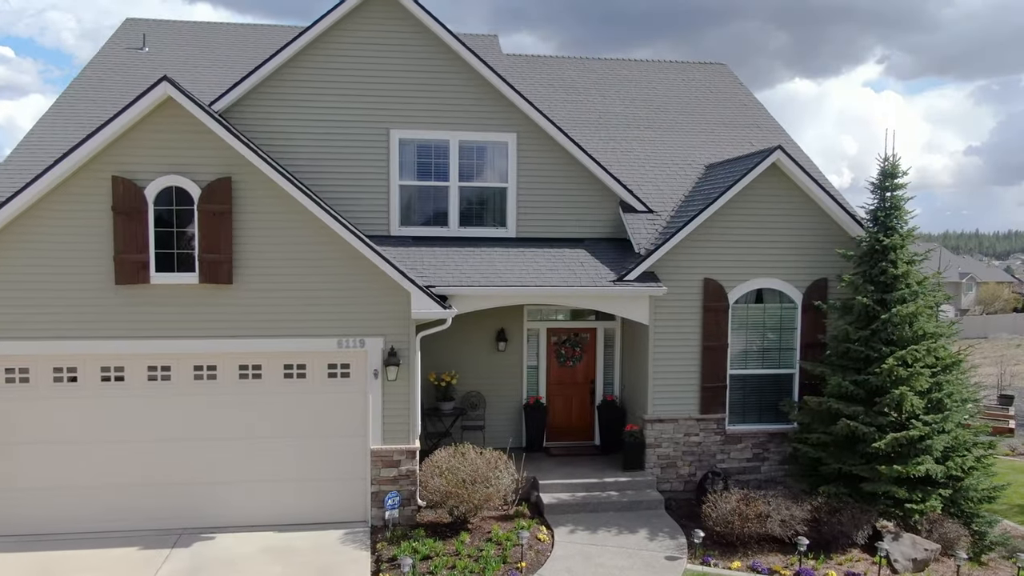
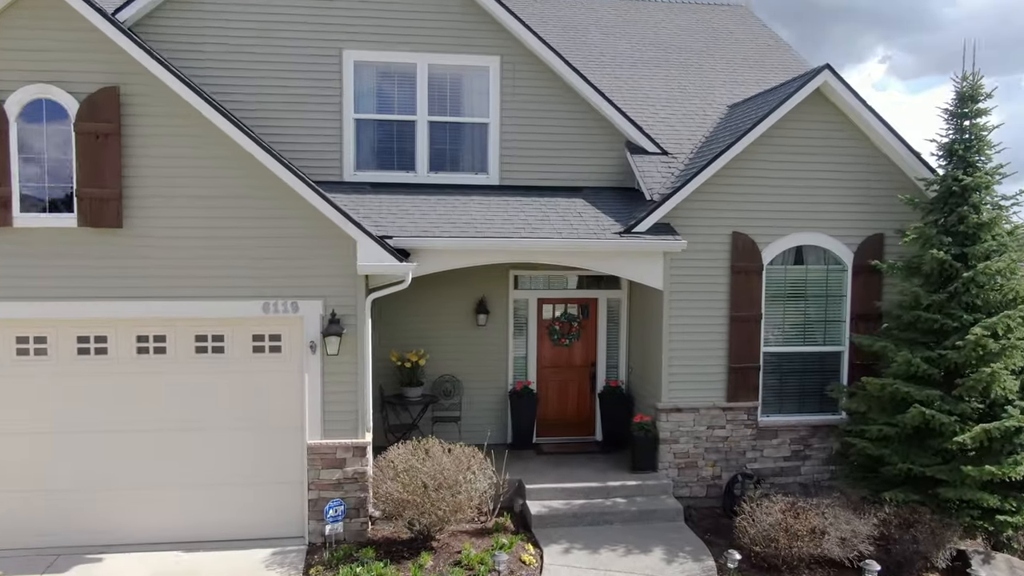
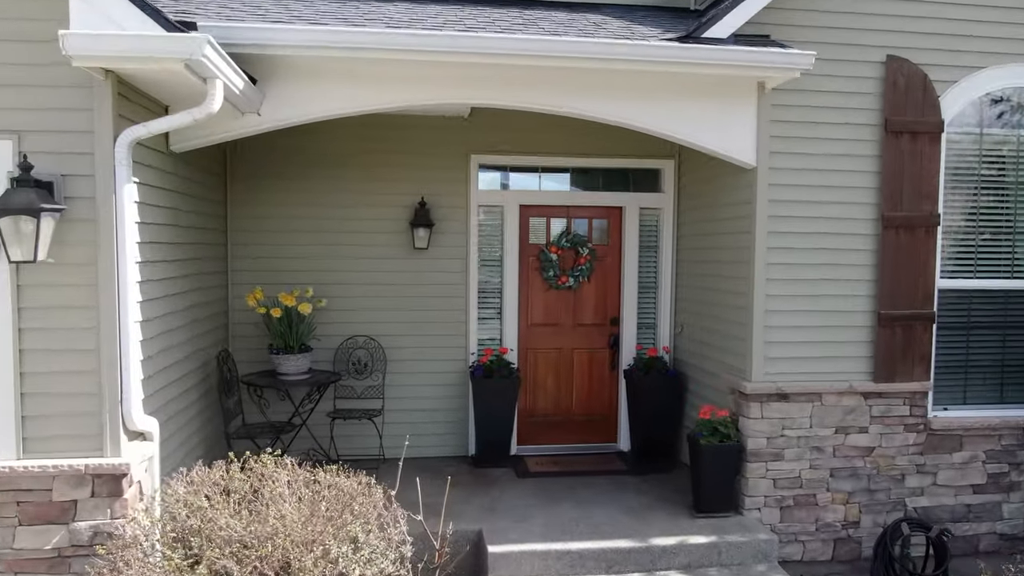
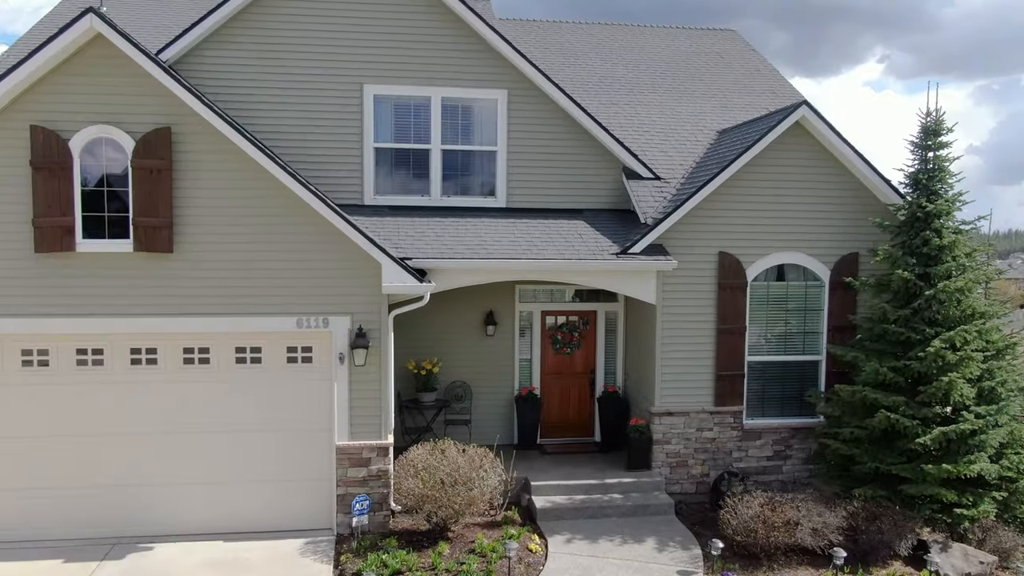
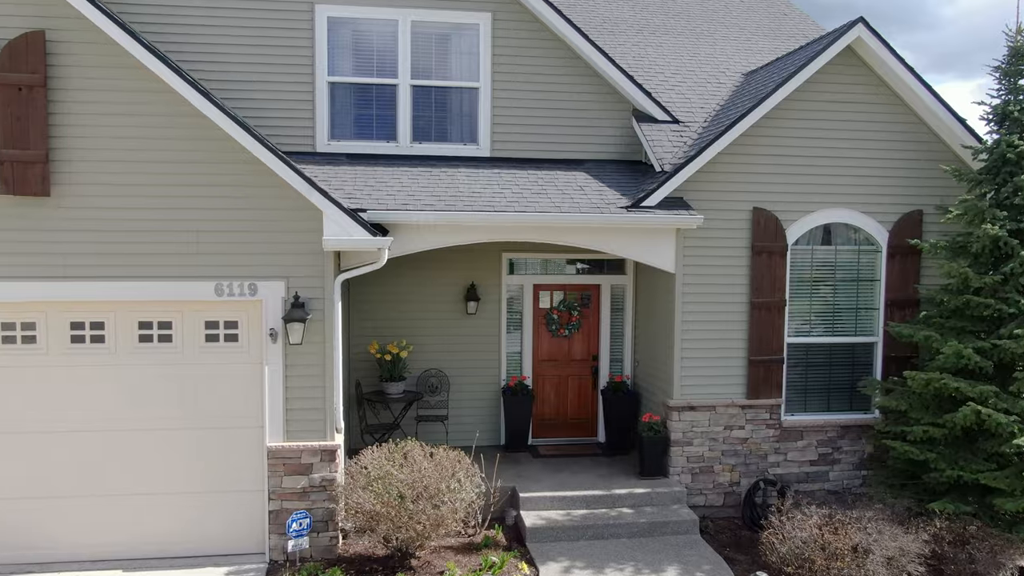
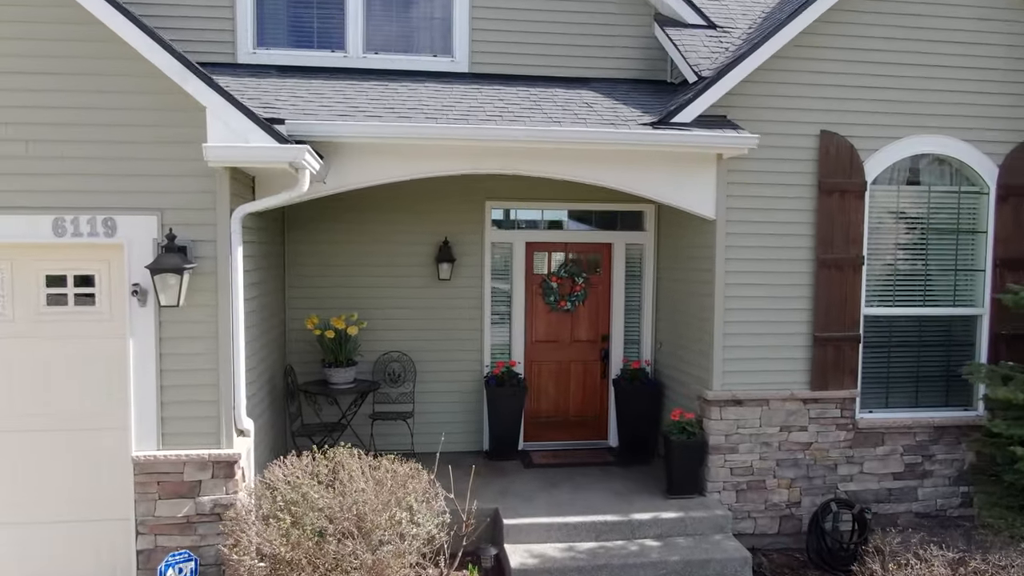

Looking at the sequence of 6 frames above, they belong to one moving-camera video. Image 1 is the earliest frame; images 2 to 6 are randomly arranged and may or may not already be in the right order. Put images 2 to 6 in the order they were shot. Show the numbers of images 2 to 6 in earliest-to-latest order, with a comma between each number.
4, 2, 5, 6, 3
